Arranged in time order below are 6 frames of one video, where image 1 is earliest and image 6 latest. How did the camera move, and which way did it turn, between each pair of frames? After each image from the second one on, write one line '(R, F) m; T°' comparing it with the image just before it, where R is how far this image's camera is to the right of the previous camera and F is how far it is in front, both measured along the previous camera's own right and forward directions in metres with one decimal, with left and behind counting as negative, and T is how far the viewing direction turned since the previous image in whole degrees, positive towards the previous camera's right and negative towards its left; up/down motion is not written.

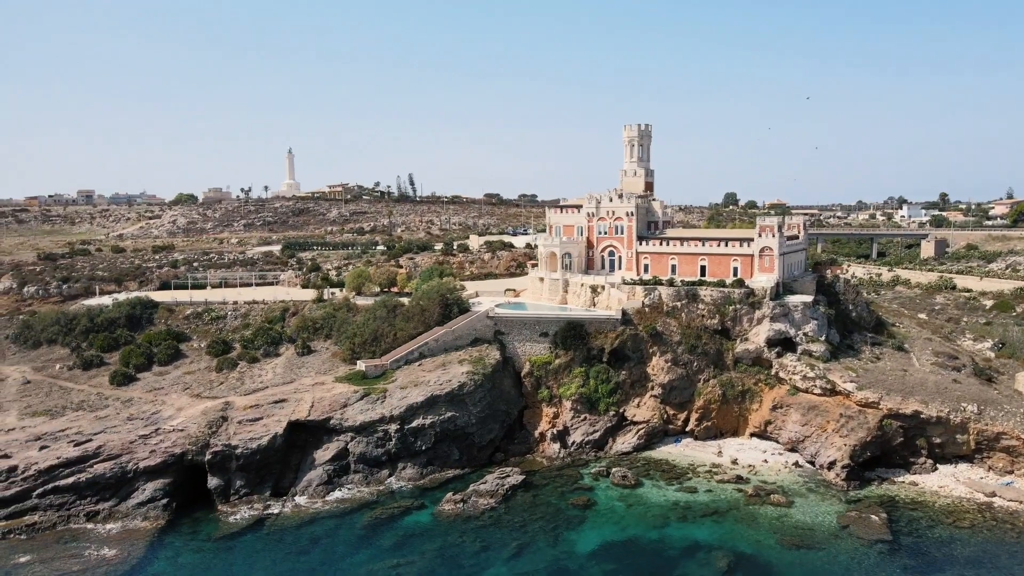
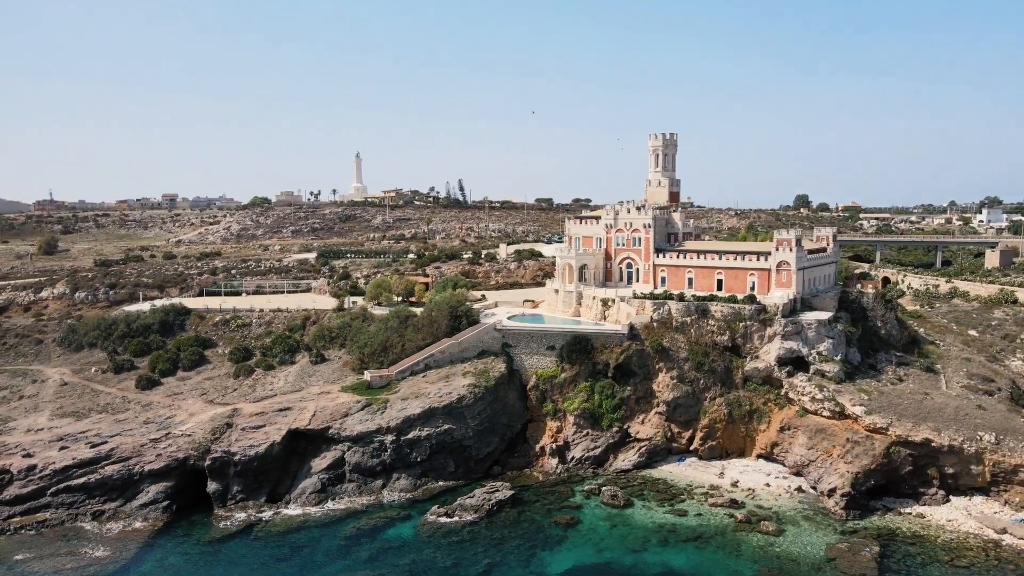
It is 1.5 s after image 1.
(+4.3, +0.1) m; -6°
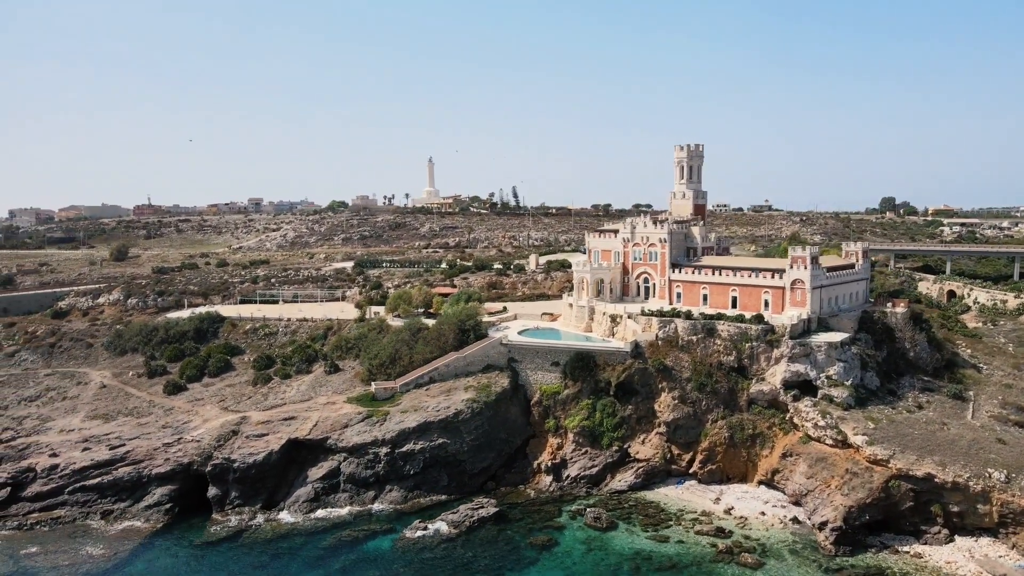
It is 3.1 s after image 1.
(+5.0, +0.1) m; -7°
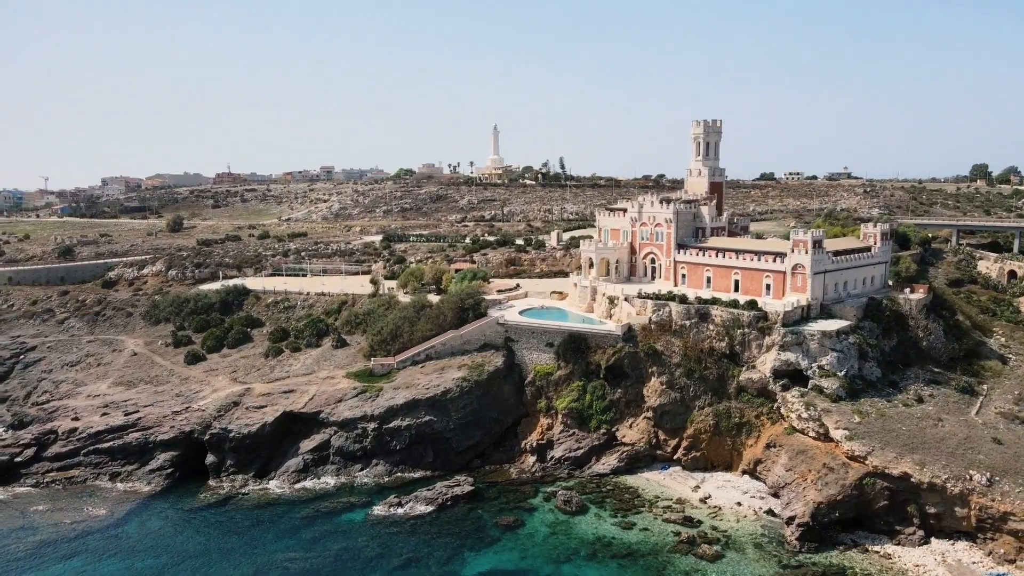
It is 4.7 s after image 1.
(+5.3, +0.1) m; -6°
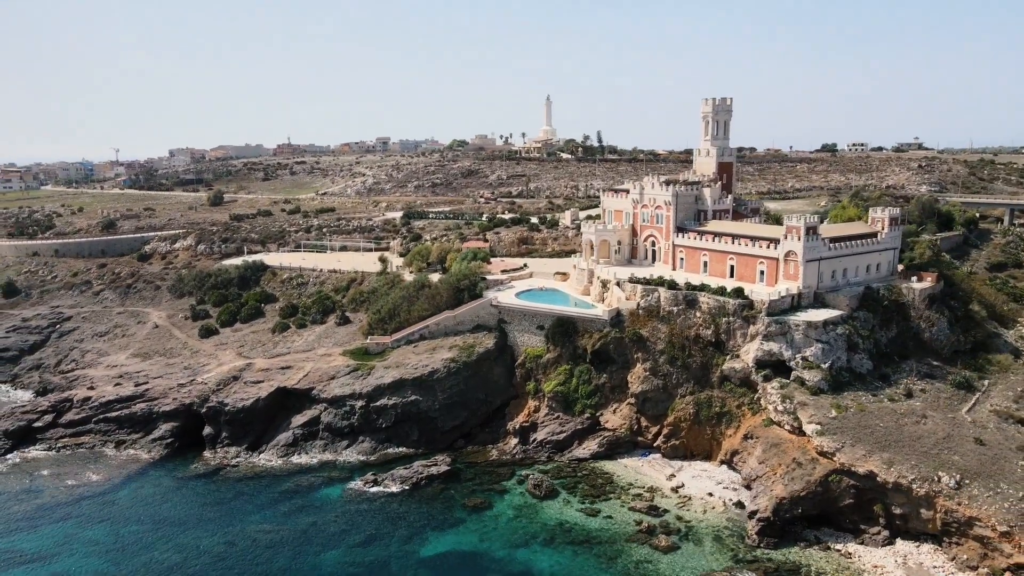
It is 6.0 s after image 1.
(+4.6, 0.0) m; -5°
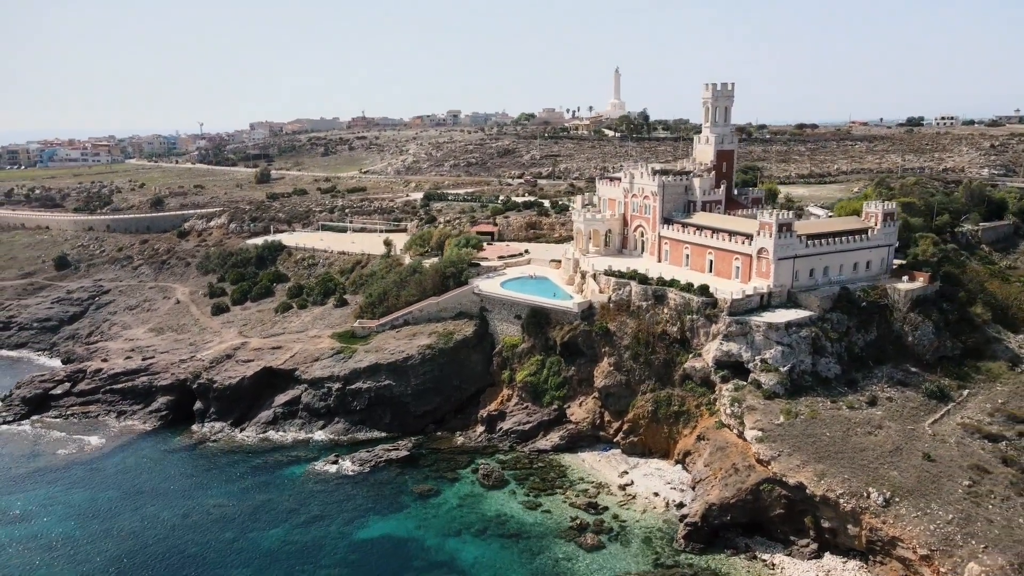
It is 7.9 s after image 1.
(+6.7, 0.0) m; -6°
